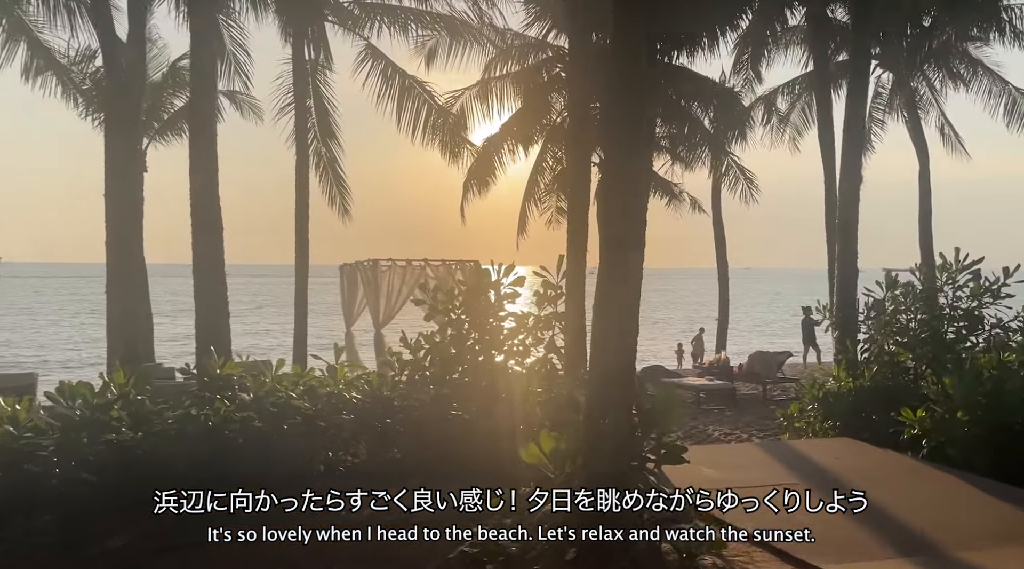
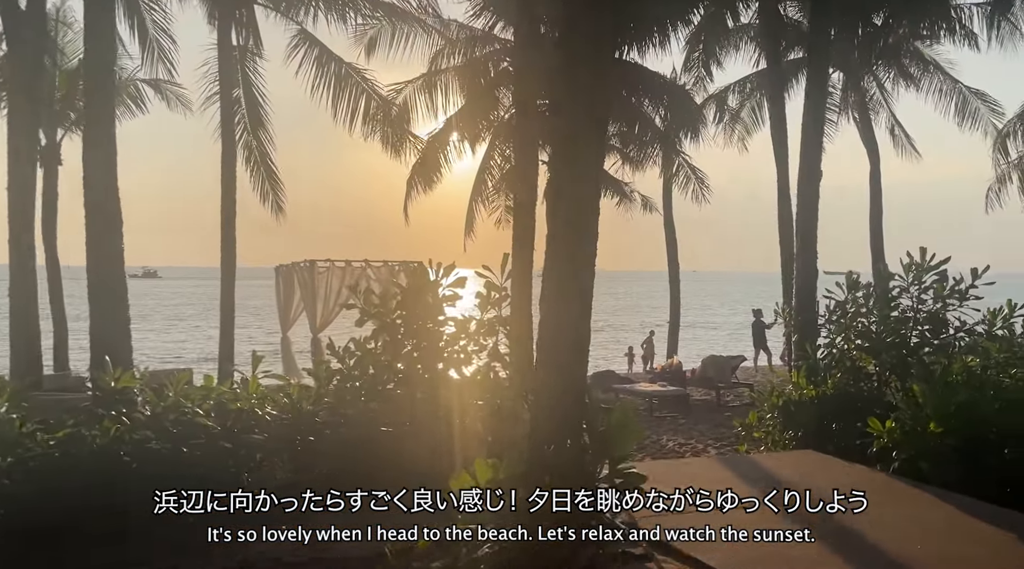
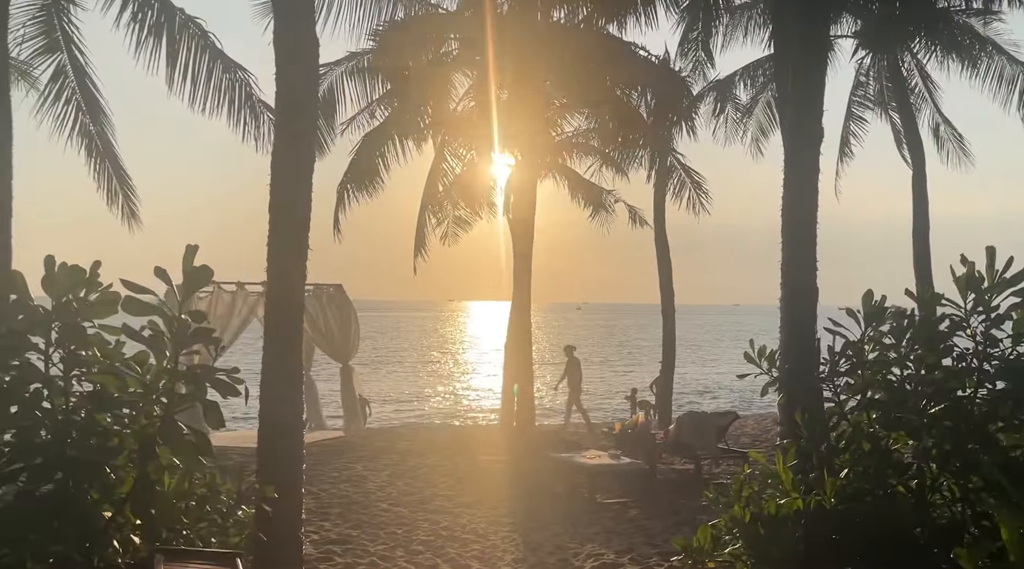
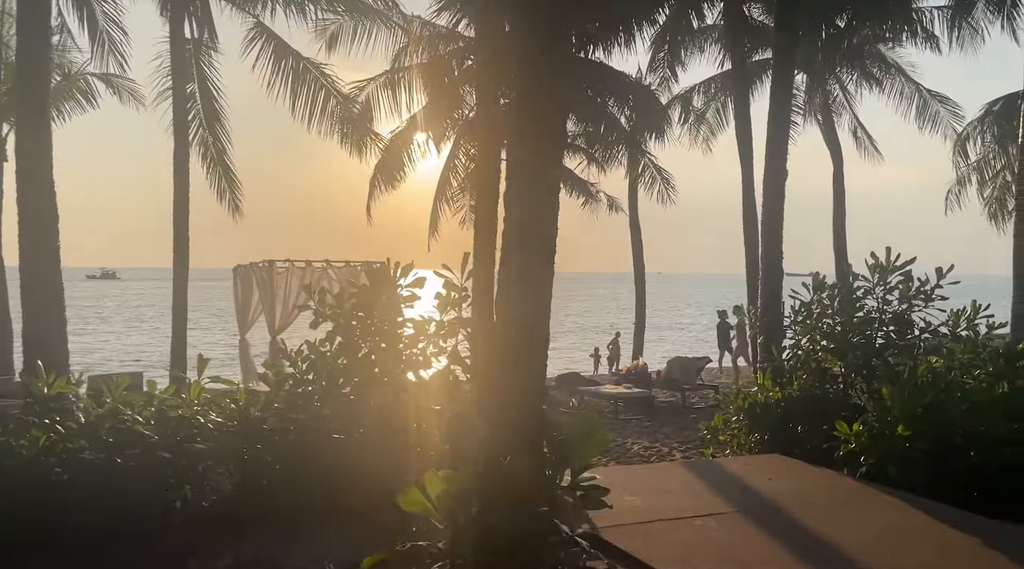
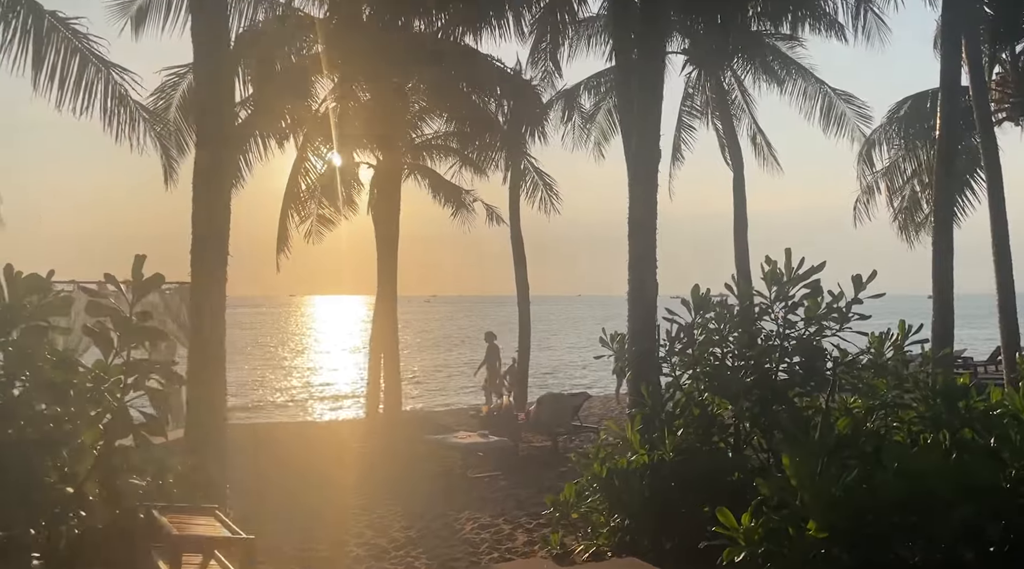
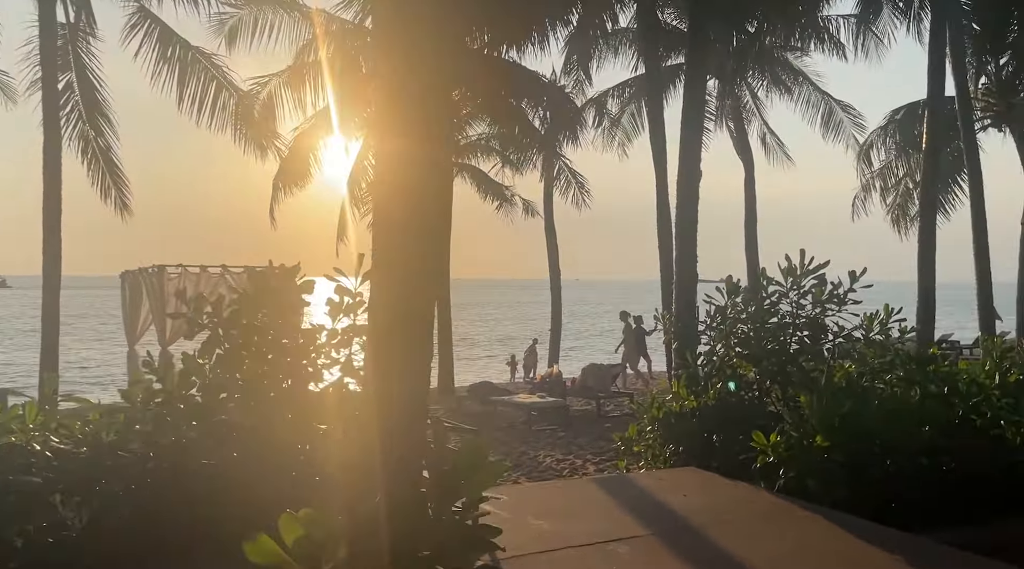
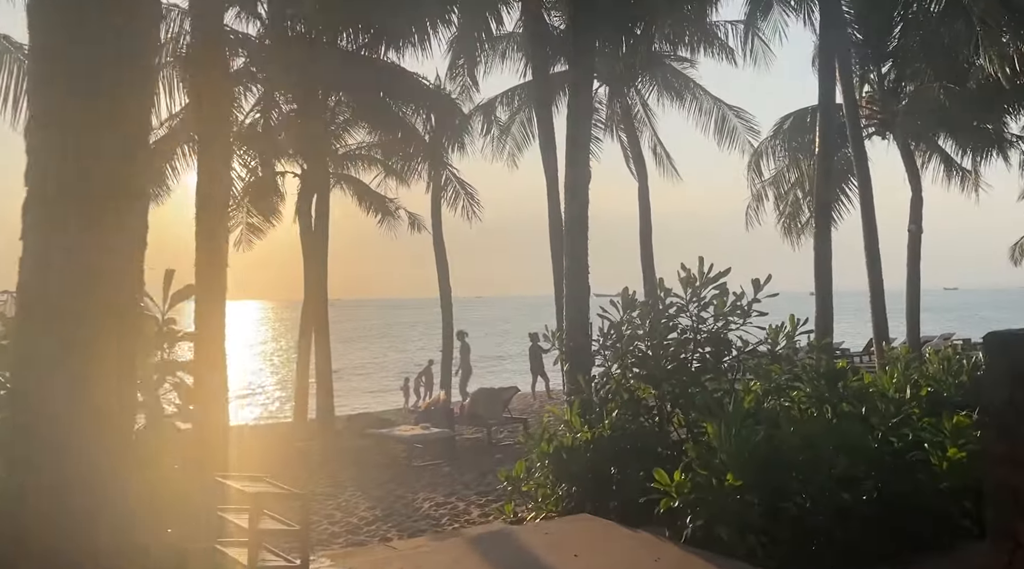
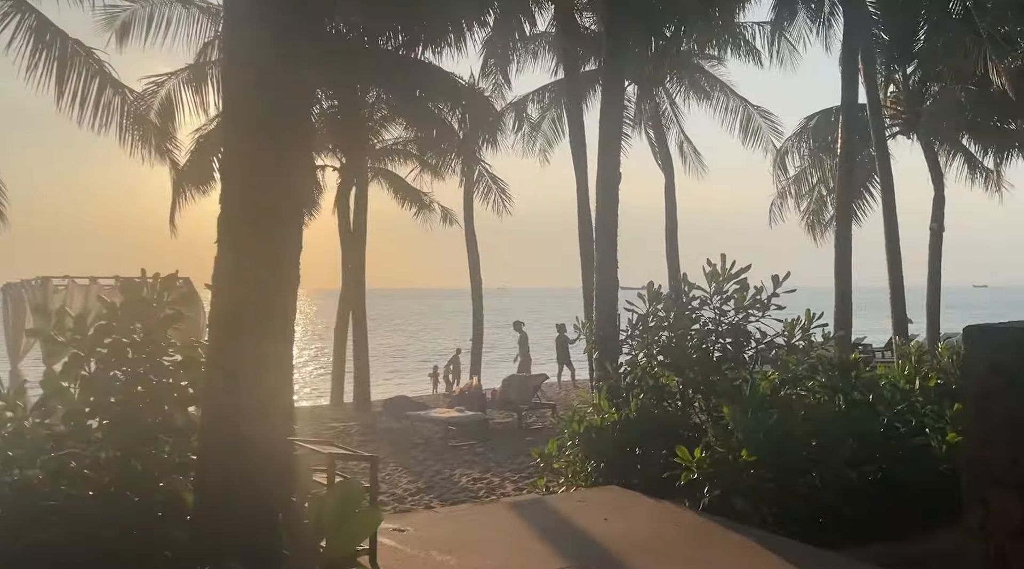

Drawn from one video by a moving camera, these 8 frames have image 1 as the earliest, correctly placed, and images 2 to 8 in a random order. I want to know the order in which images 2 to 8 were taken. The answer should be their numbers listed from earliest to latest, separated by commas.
2, 4, 6, 8, 7, 5, 3
